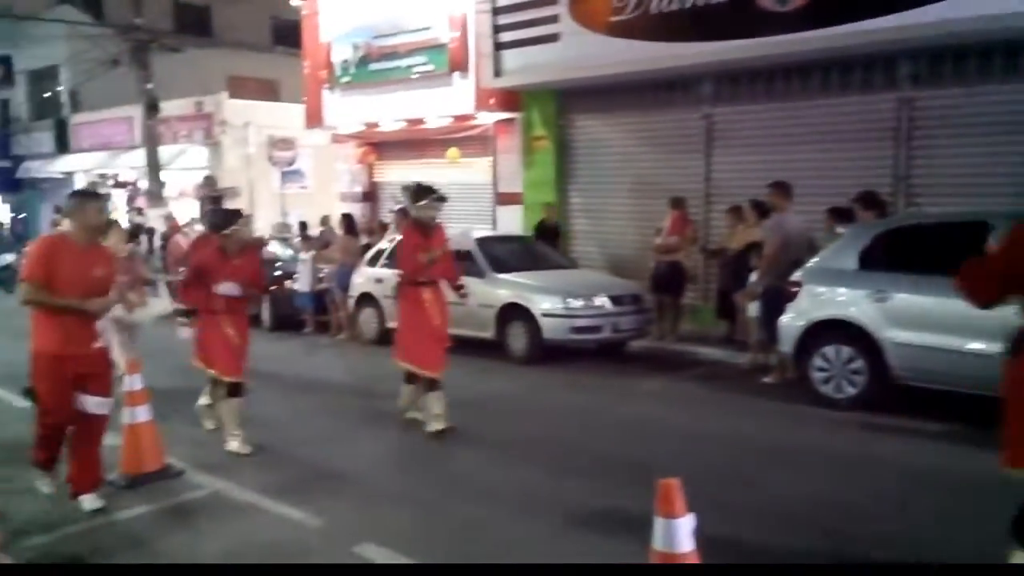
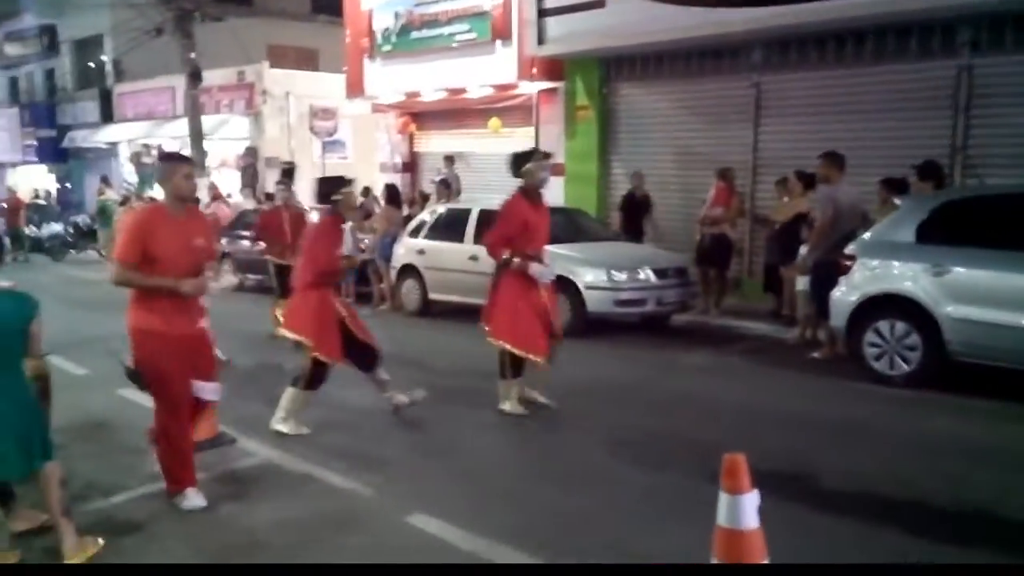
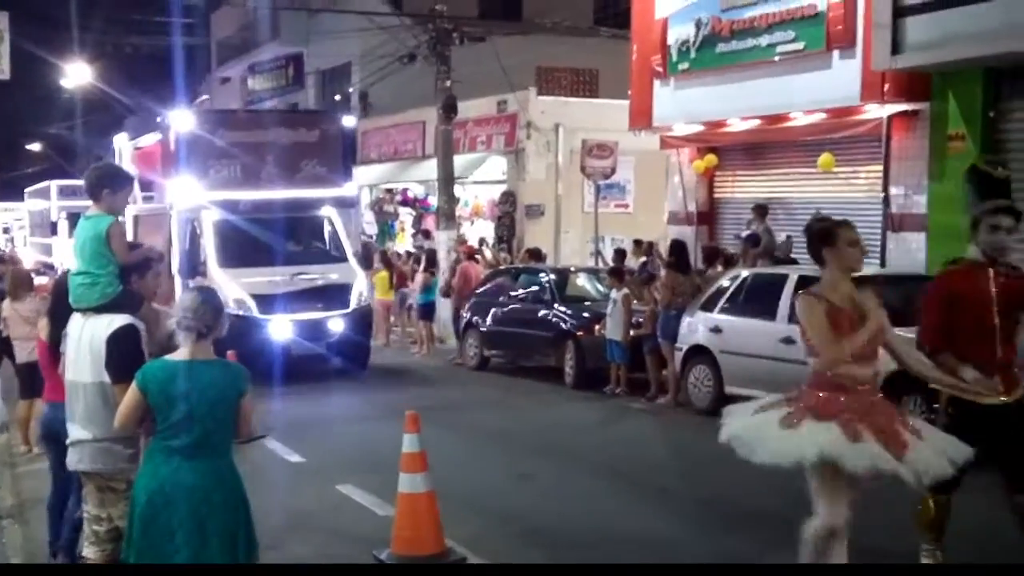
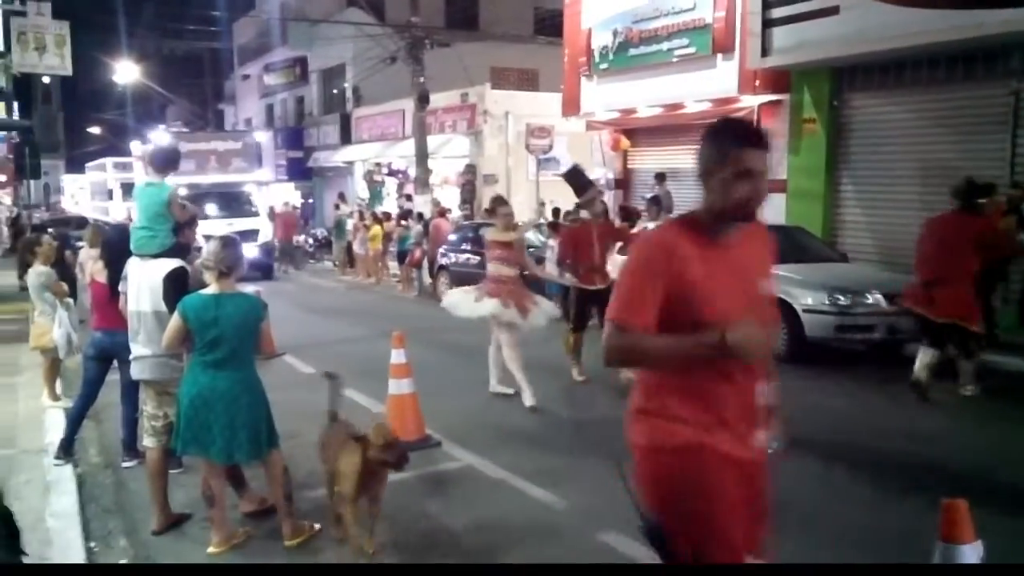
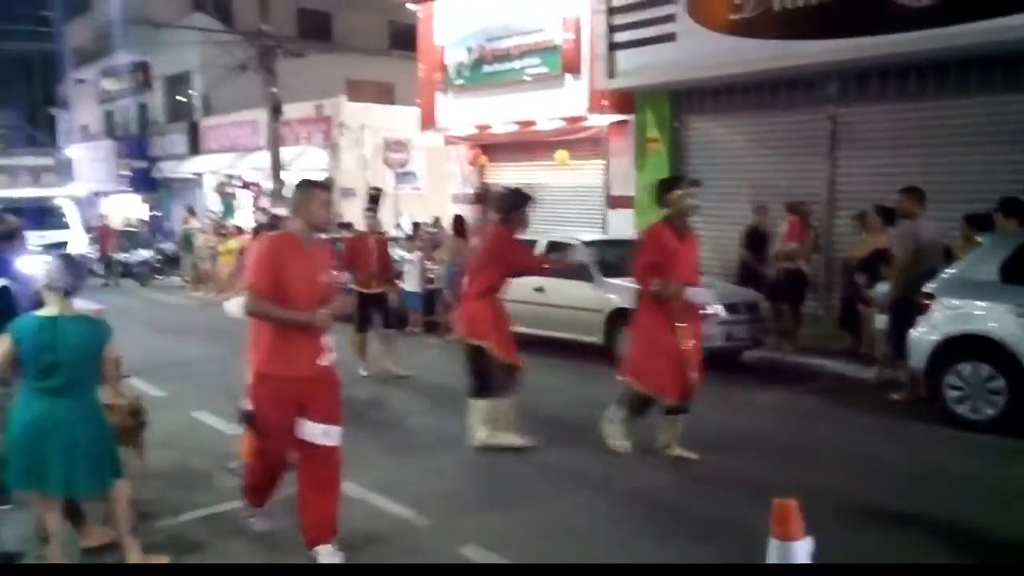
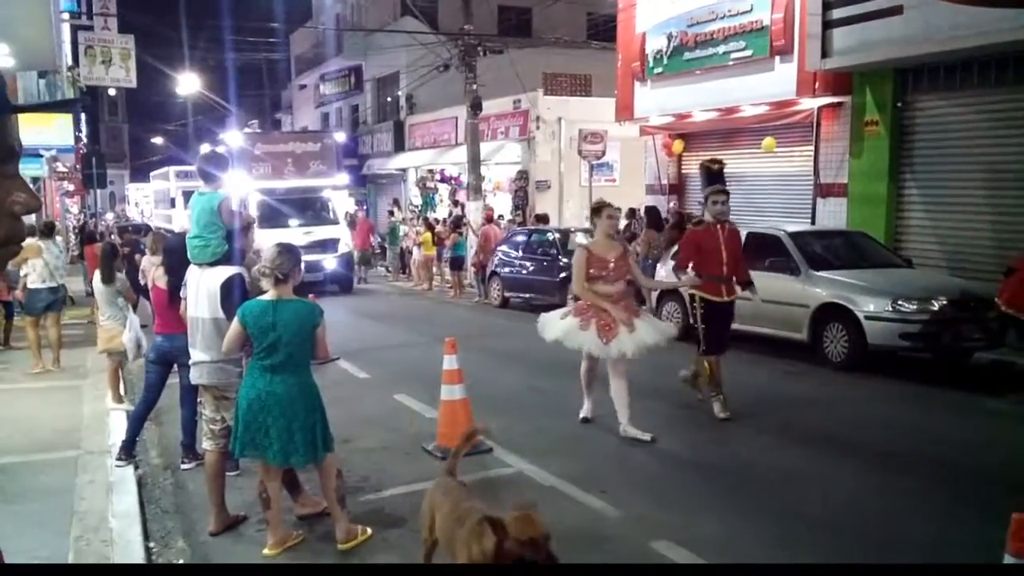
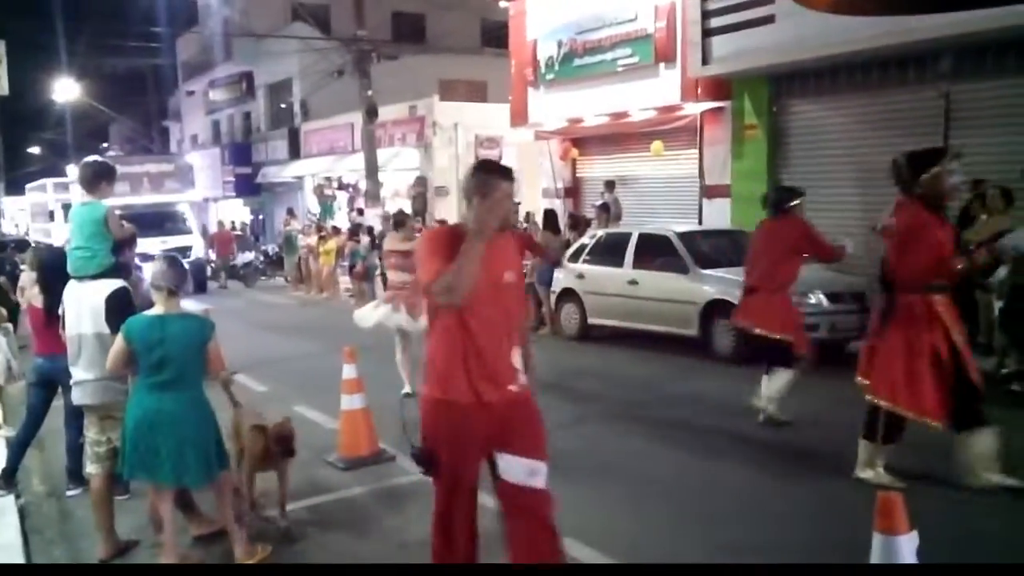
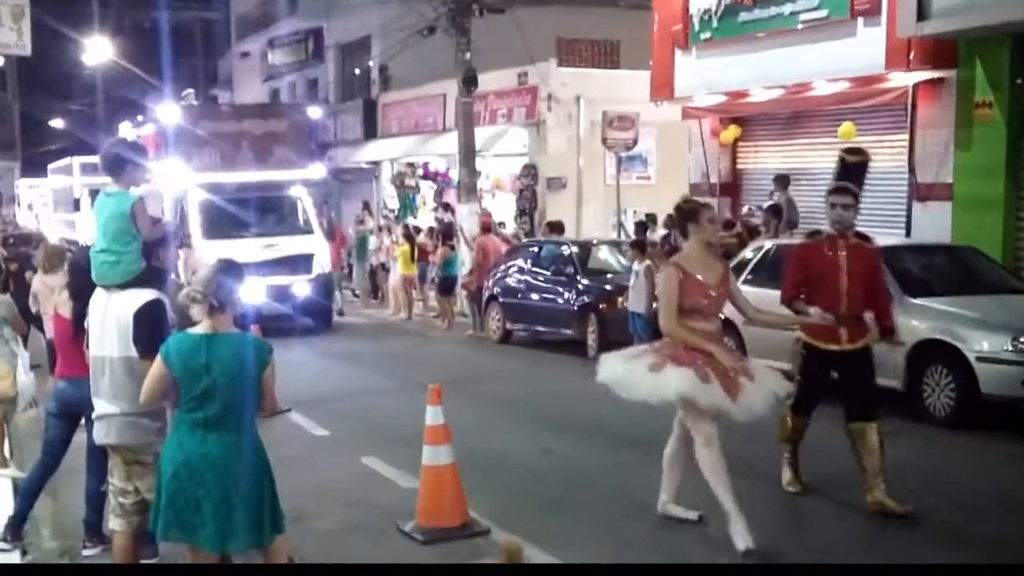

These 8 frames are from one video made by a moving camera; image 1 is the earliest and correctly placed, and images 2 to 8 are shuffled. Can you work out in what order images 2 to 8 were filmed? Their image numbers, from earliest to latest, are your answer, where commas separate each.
2, 5, 7, 4, 6, 8, 3
